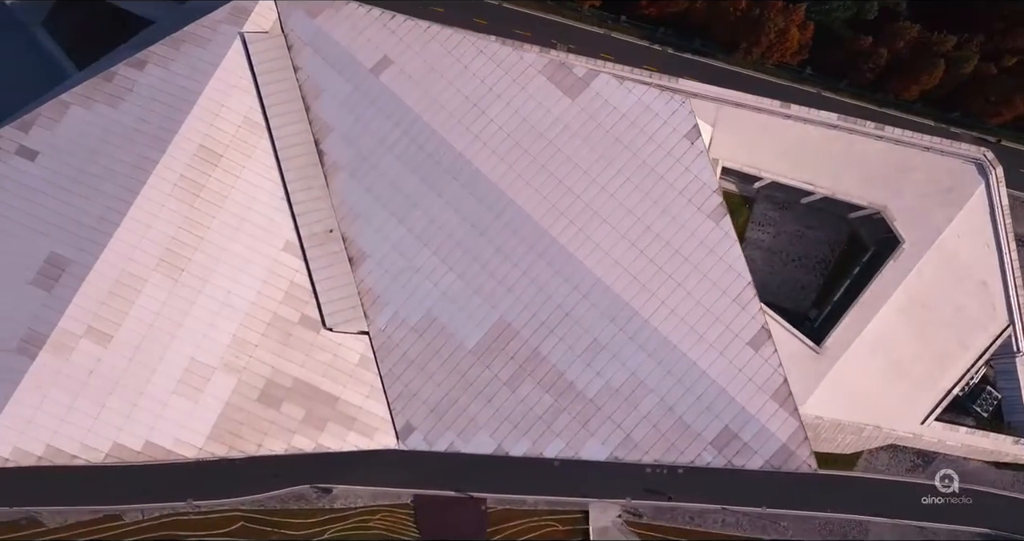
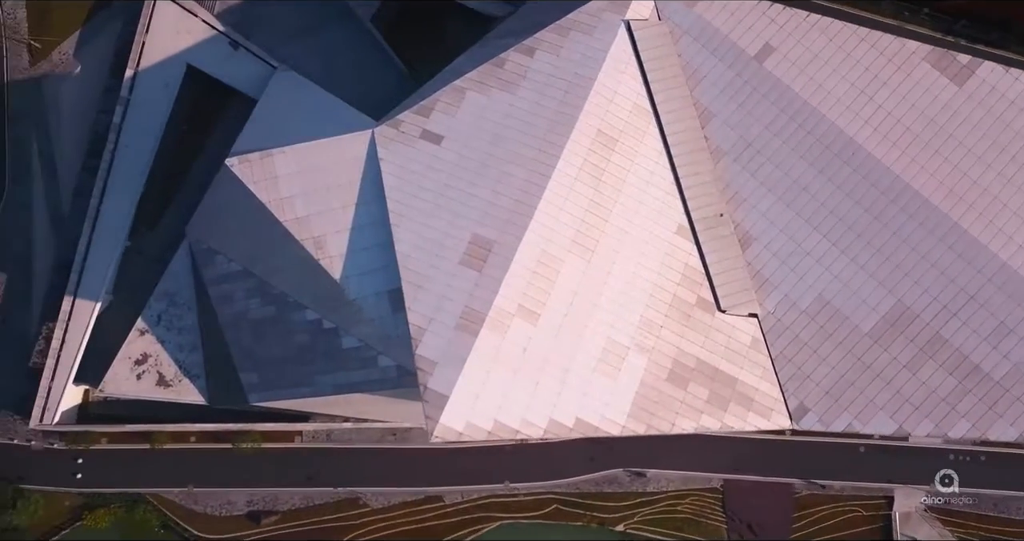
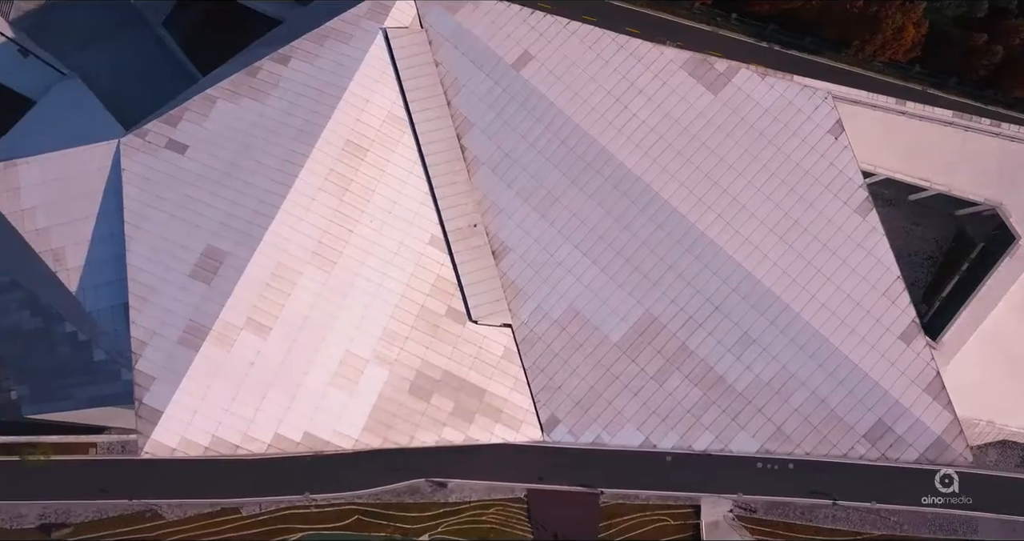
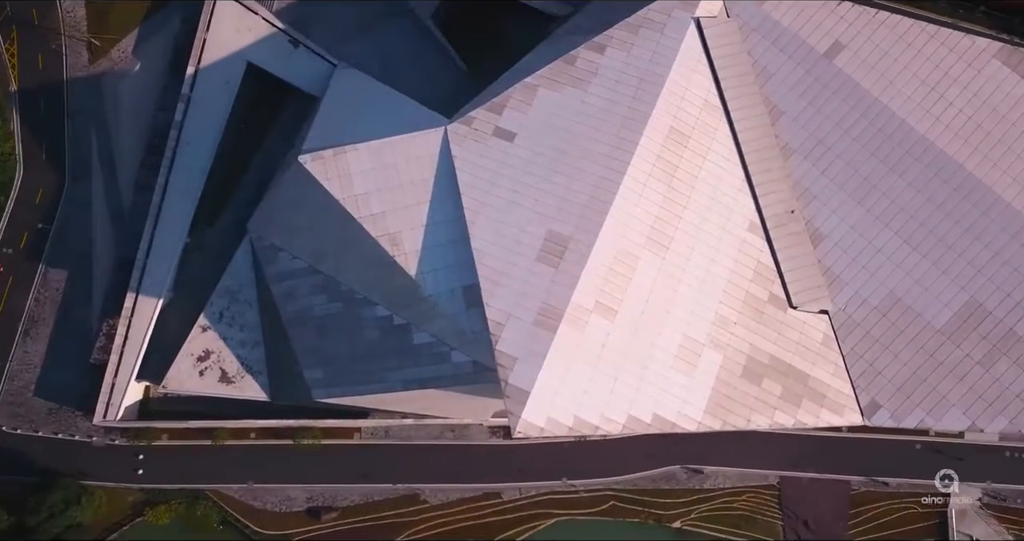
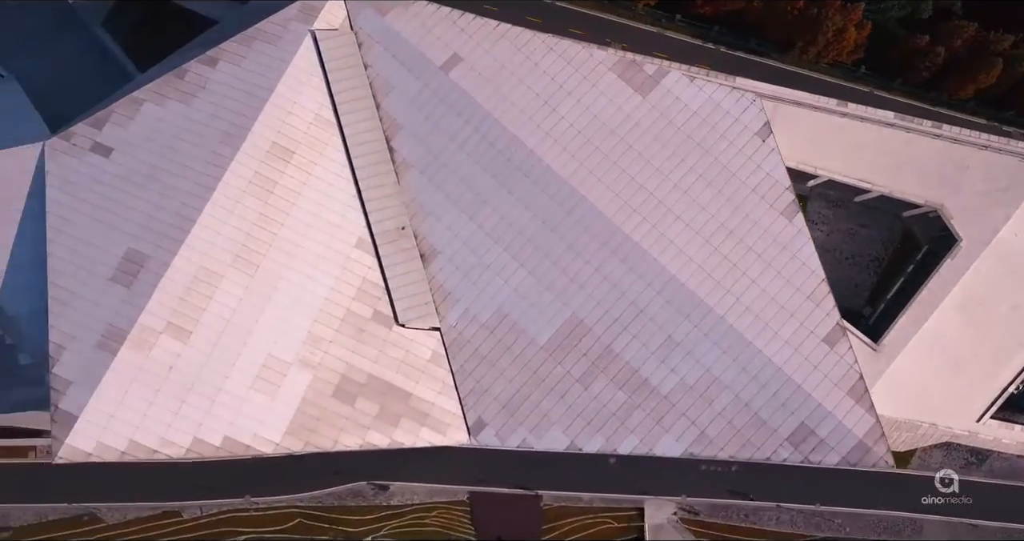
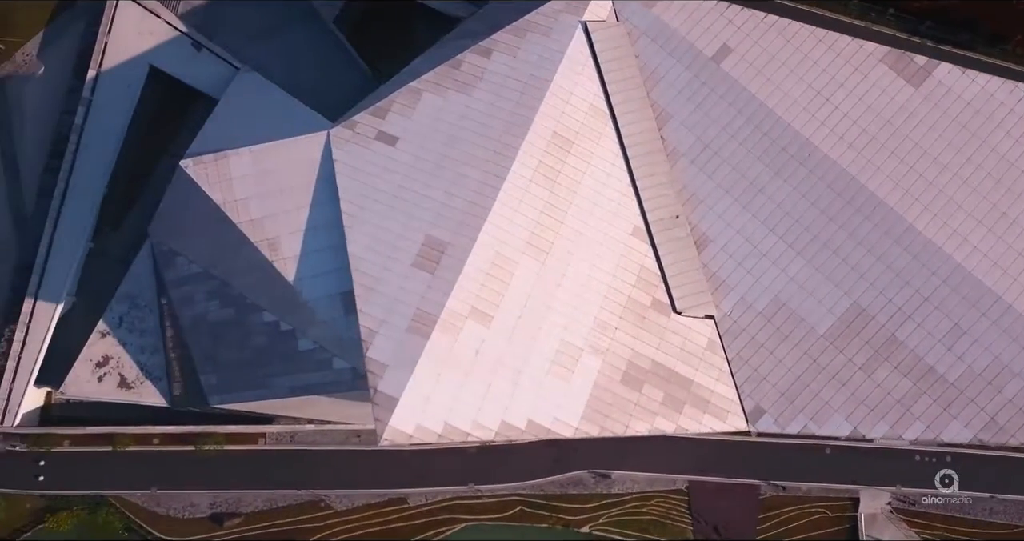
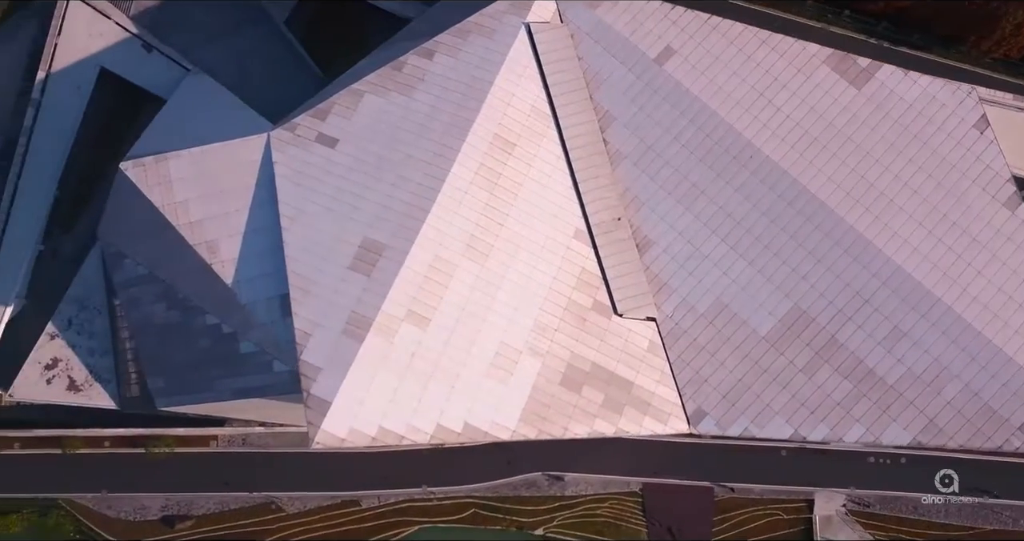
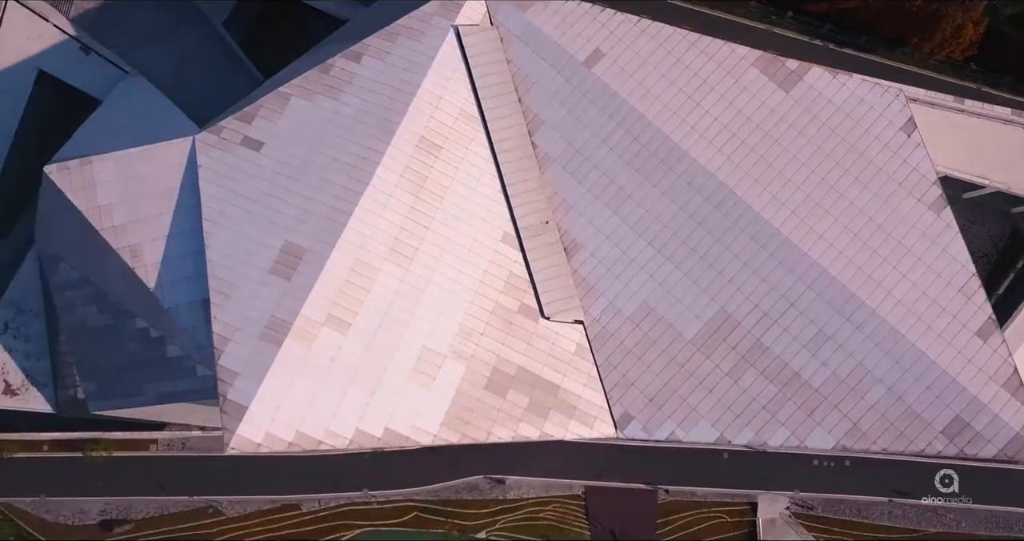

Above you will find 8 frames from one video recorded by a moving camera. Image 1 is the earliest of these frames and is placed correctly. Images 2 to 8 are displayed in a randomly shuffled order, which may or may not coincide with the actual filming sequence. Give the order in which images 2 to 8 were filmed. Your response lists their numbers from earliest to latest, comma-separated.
5, 3, 8, 7, 6, 2, 4
